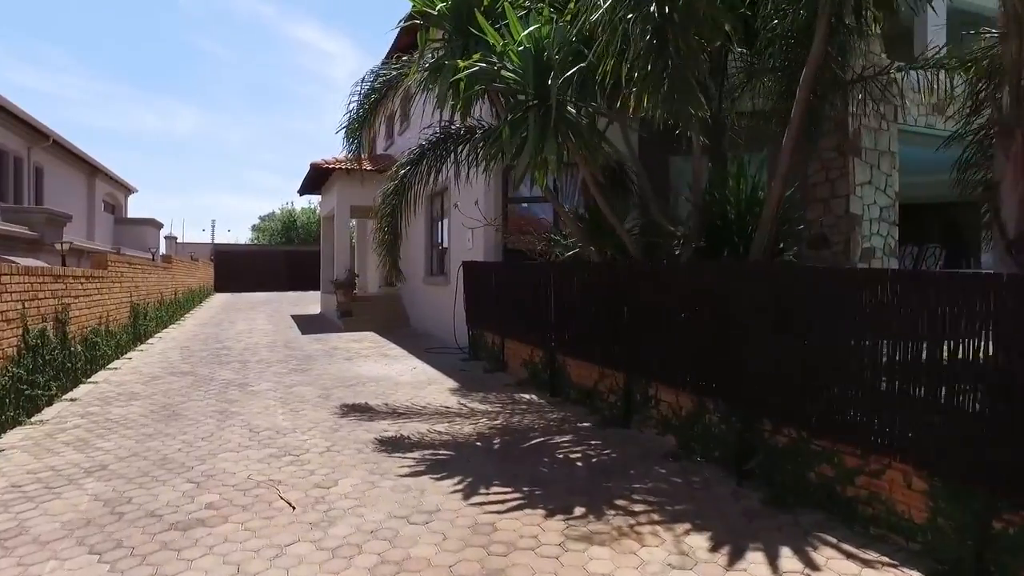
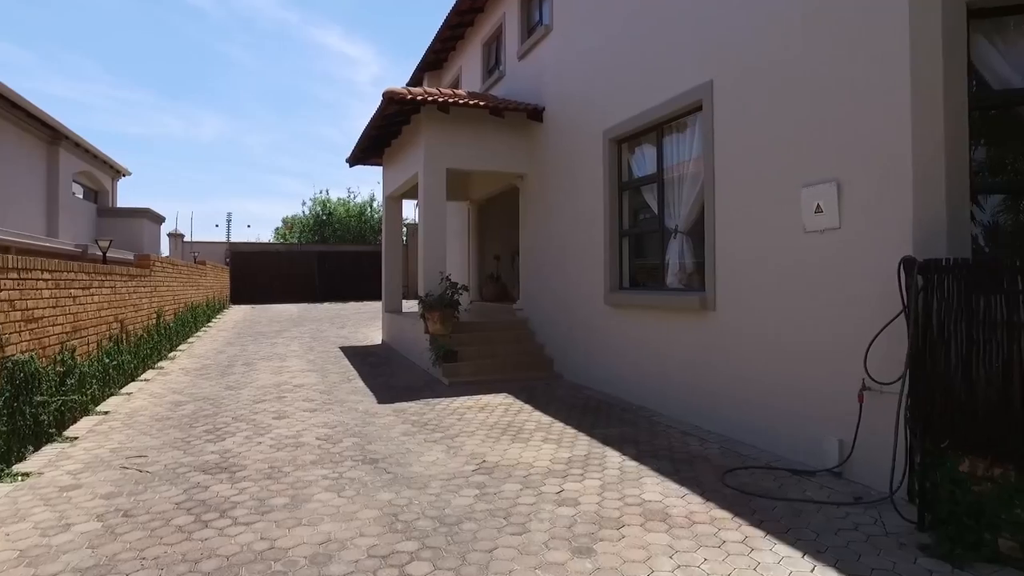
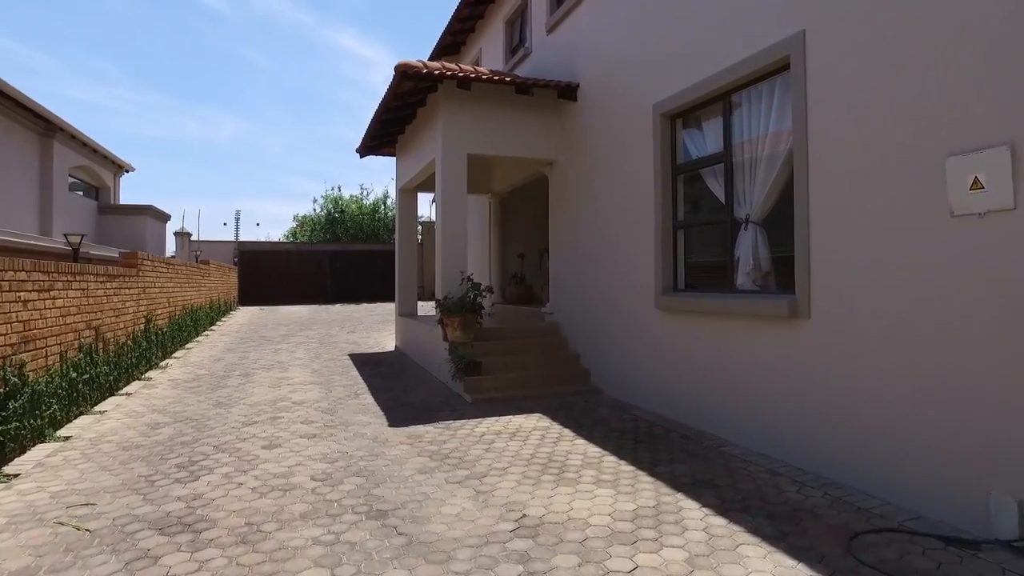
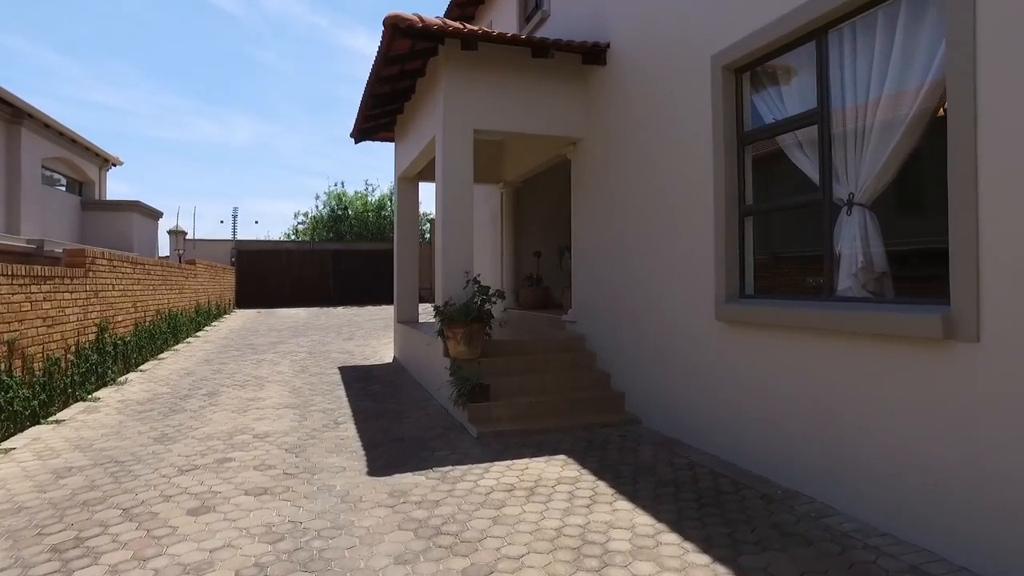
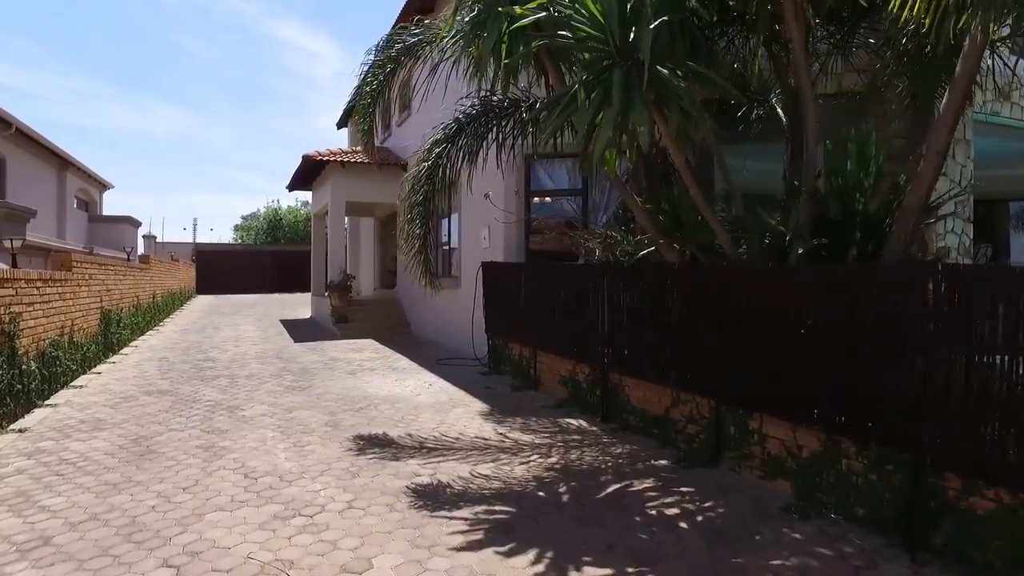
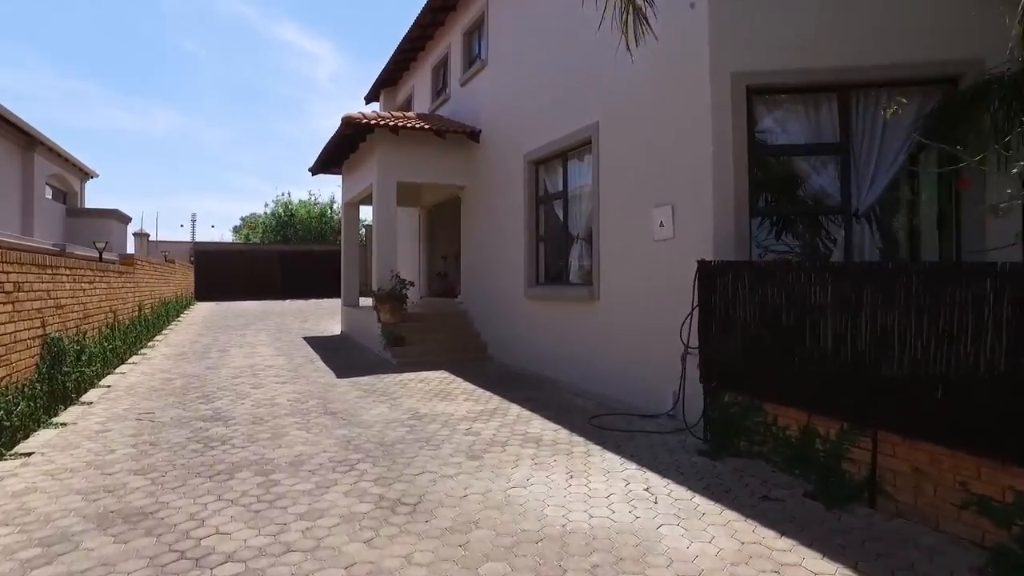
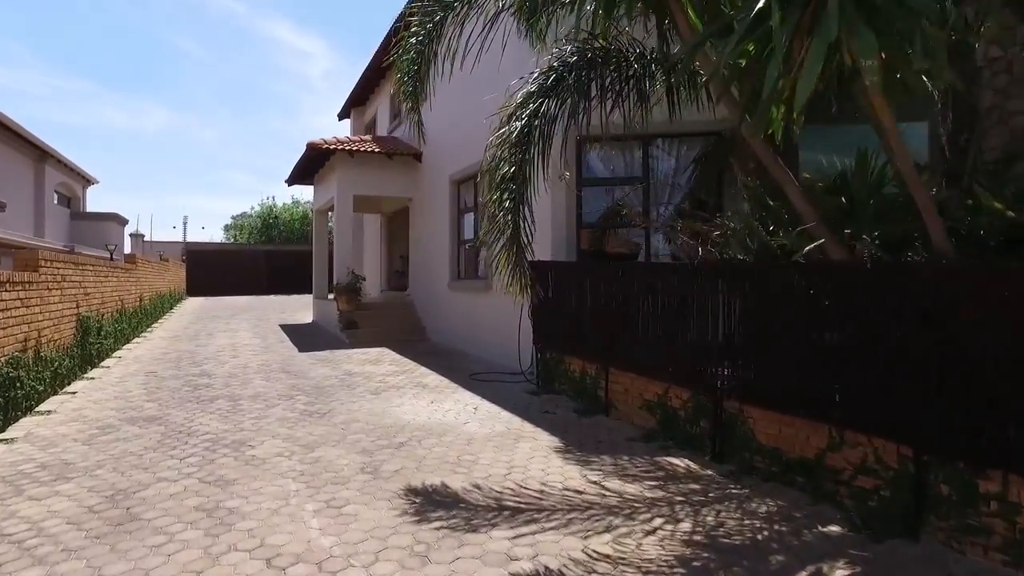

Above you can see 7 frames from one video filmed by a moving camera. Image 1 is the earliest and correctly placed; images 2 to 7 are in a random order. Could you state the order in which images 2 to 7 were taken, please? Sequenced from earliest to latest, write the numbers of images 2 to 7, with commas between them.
5, 7, 6, 2, 3, 4
